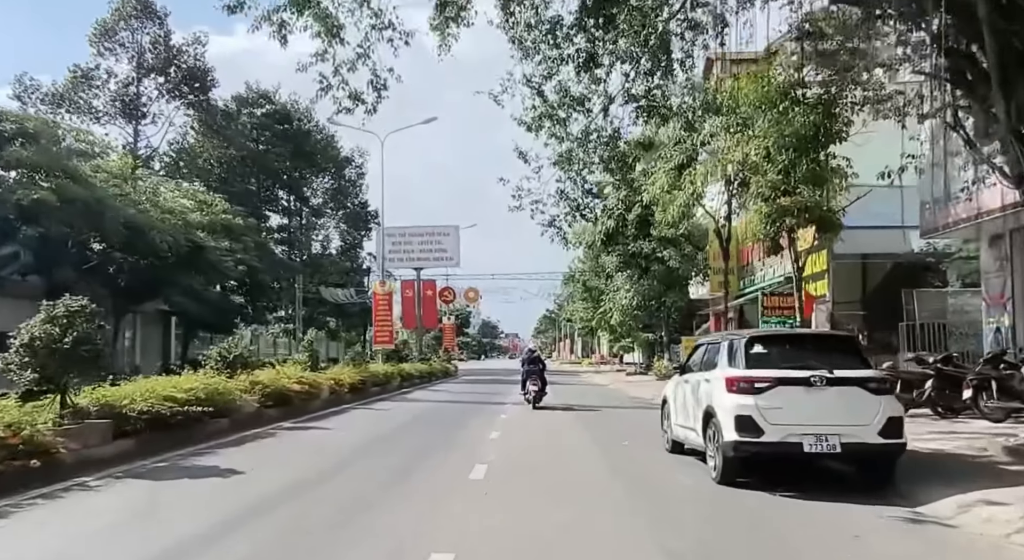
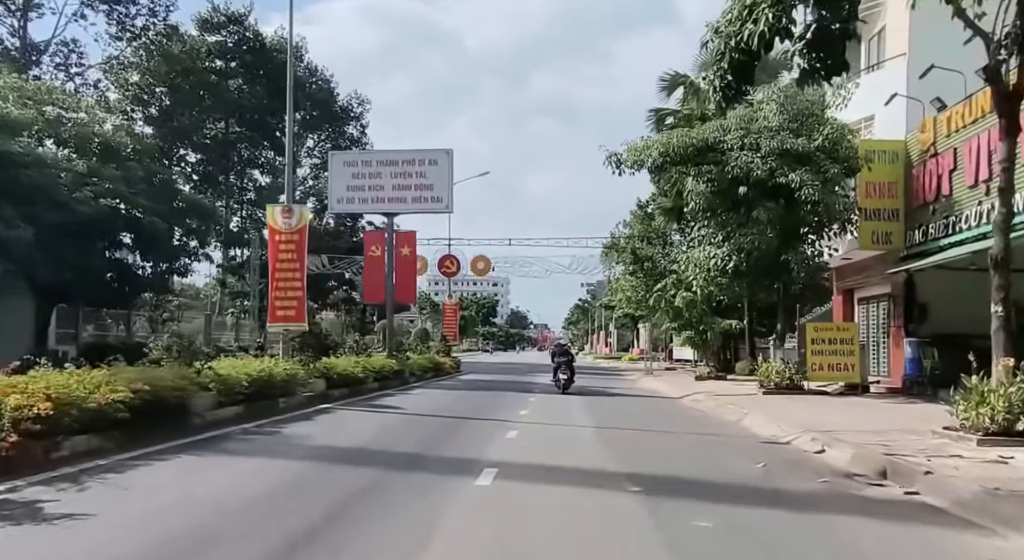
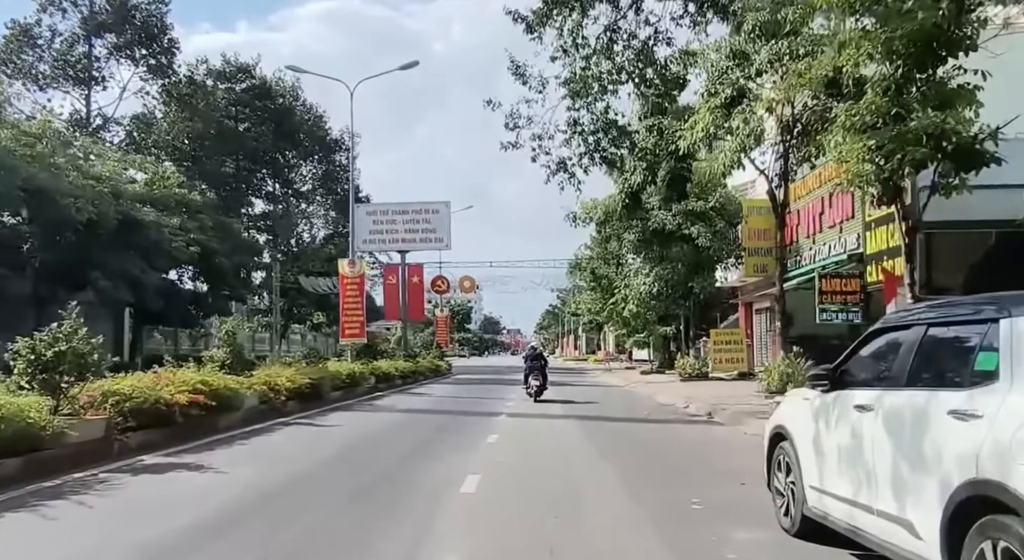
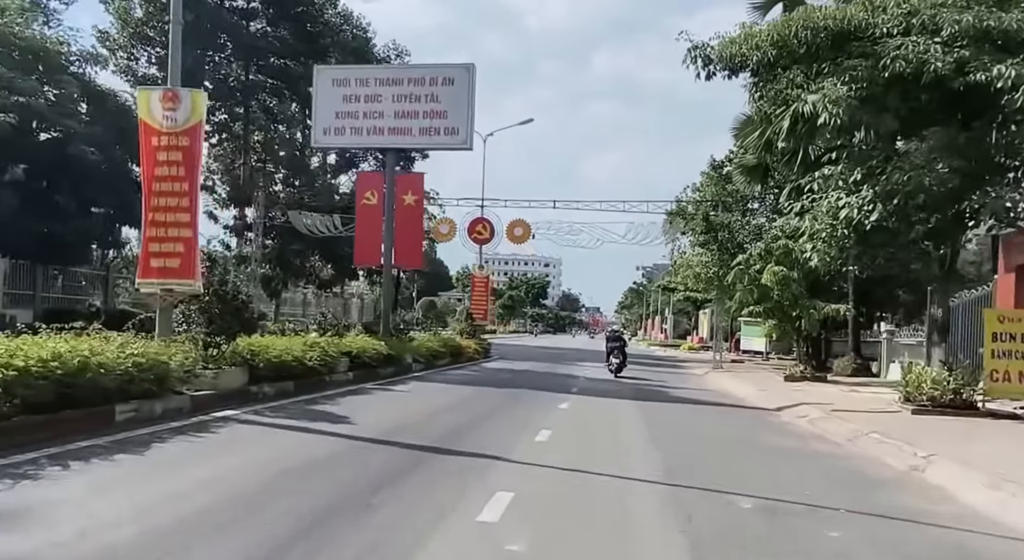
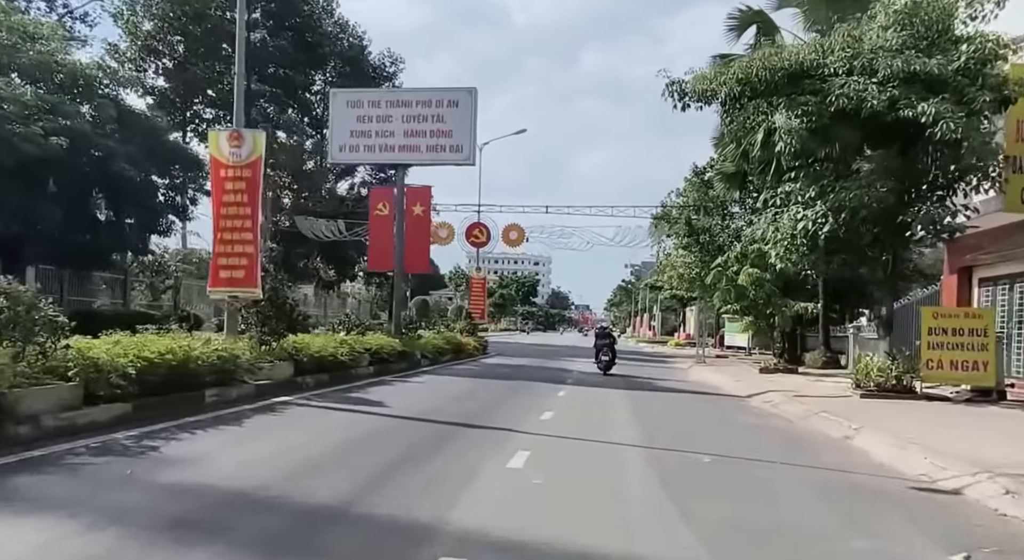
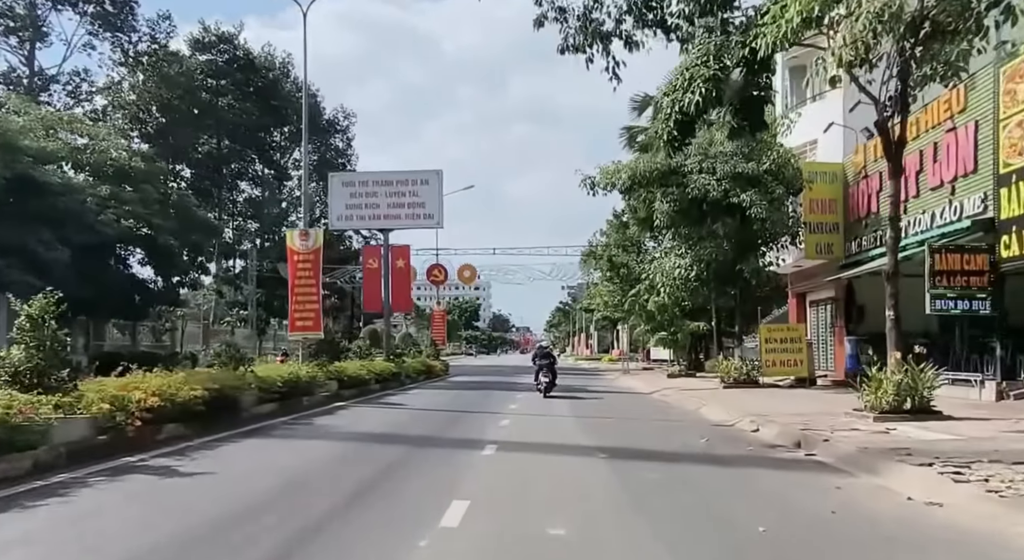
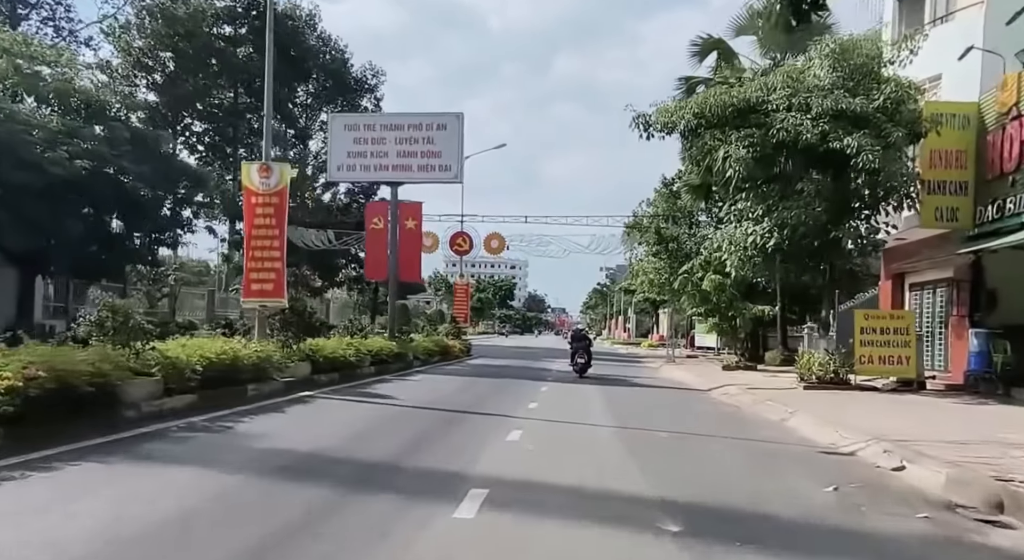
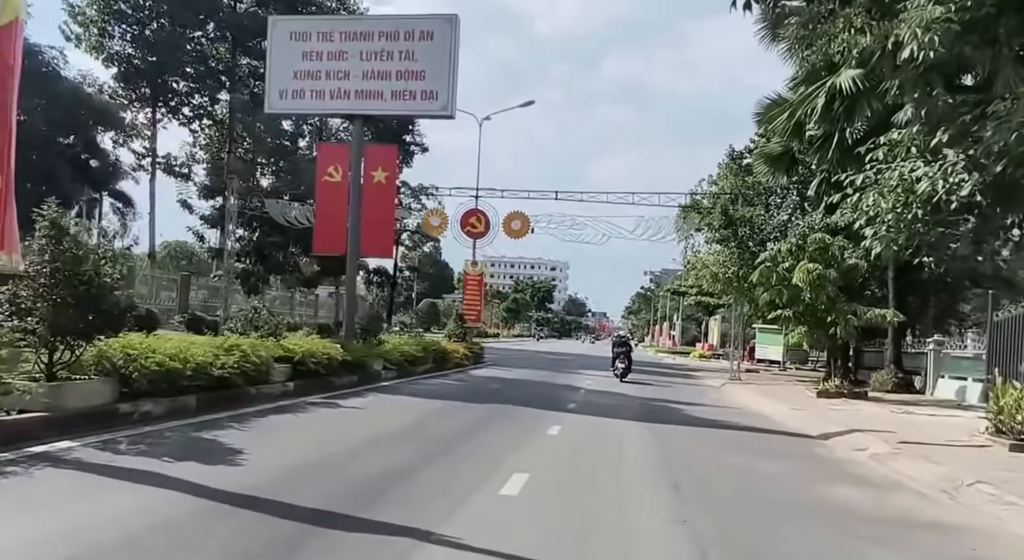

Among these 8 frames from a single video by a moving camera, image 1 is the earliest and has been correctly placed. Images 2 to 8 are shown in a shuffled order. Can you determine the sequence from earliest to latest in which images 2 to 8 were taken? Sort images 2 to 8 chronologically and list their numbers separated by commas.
3, 6, 2, 7, 5, 4, 8
